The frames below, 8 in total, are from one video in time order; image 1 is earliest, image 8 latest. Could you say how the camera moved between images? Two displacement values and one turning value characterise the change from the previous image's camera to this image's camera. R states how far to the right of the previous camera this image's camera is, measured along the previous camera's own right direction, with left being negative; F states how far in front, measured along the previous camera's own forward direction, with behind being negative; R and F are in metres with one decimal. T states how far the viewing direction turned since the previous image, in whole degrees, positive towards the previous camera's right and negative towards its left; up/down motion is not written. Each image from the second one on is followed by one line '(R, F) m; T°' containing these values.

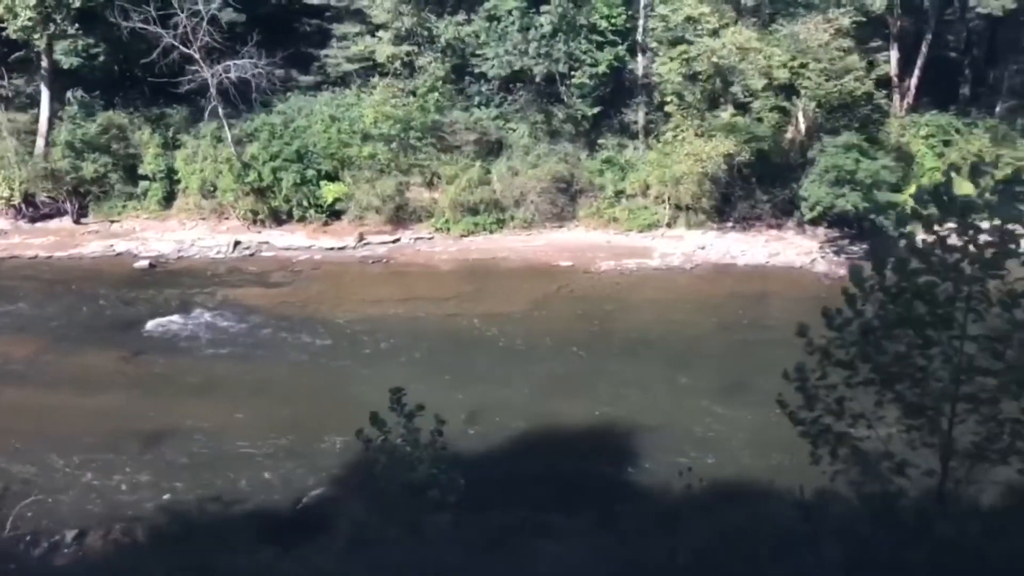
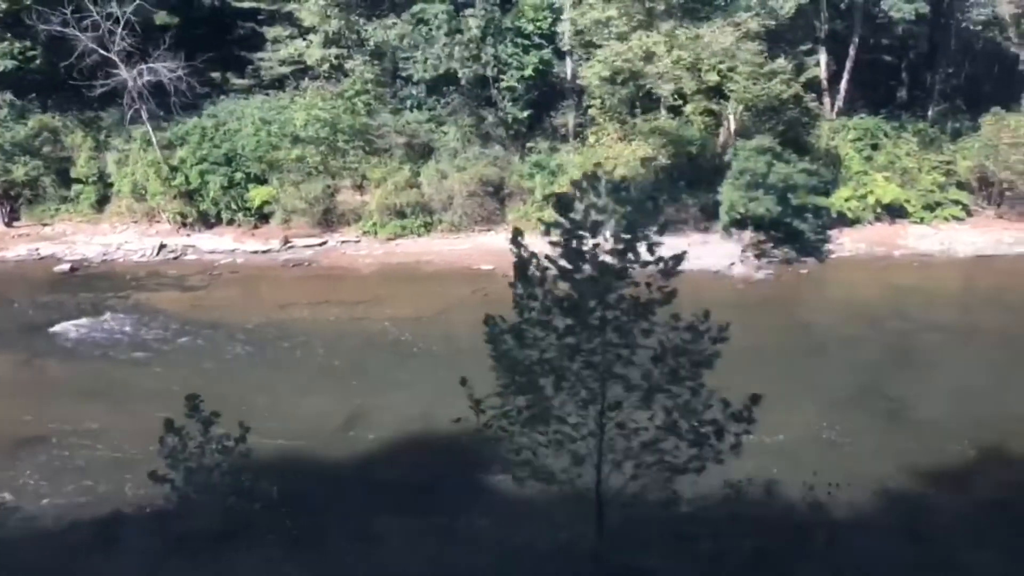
(+1.5, 0.0) m; 0°
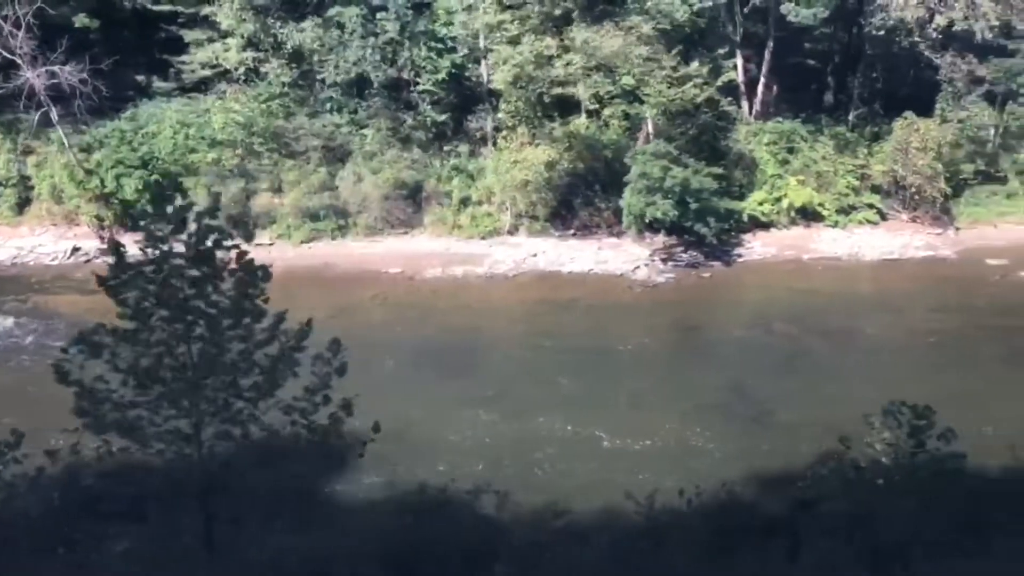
(+1.8, 0.0) m; 0°
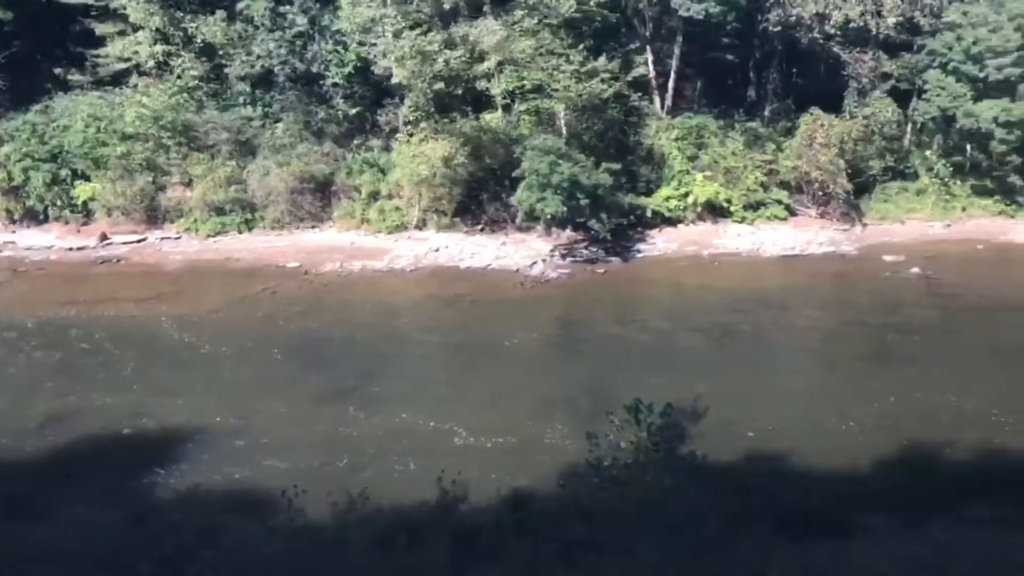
(+2.0, 0.0) m; 0°
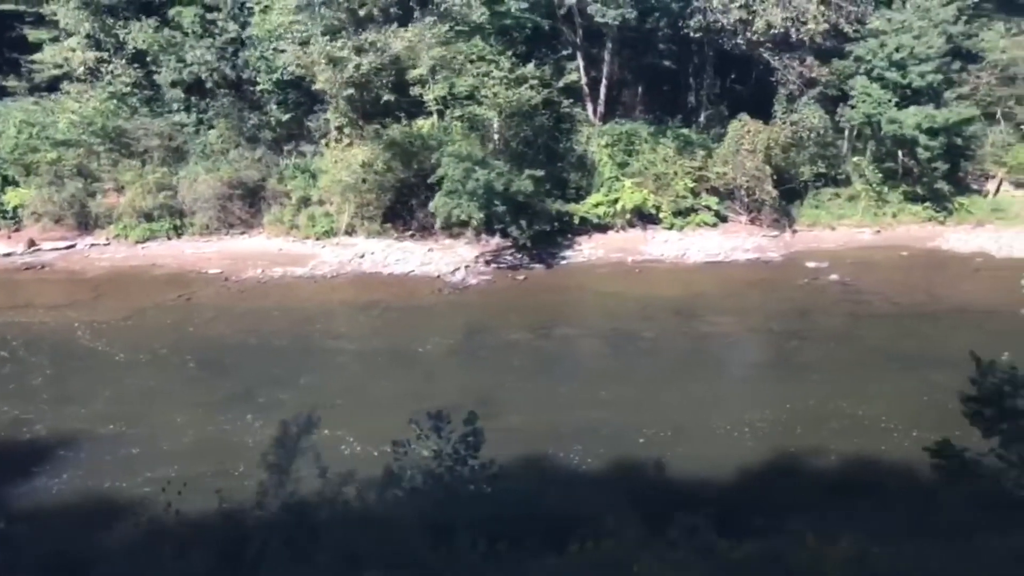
(+1.5, 0.0) m; 0°
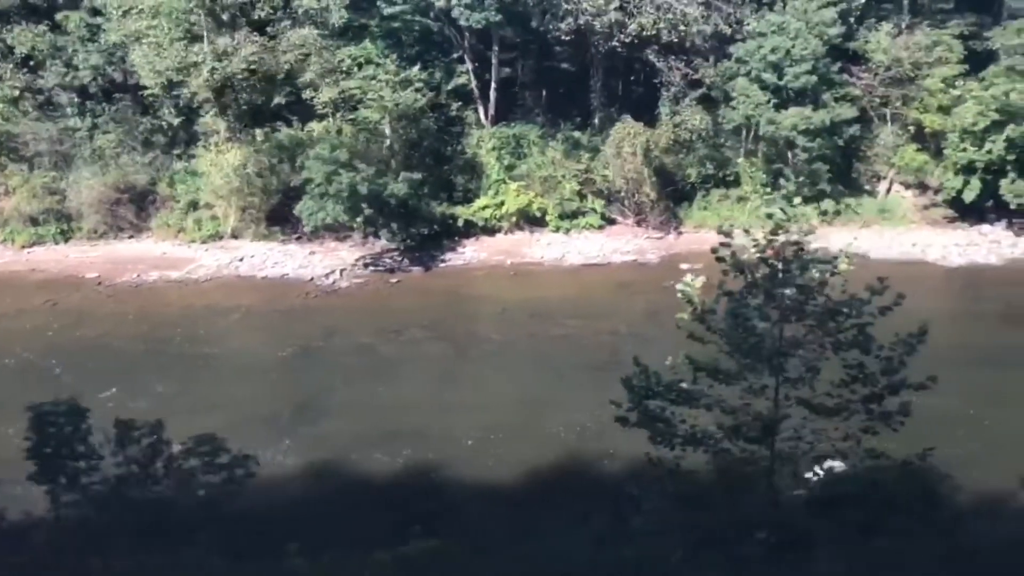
(+2.4, 0.0) m; 0°
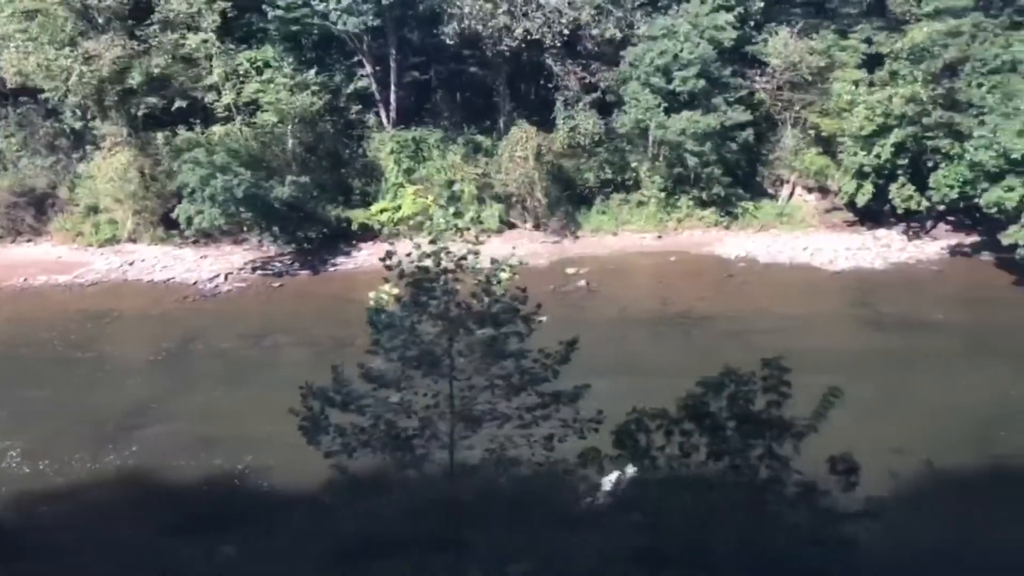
(+2.1, 0.0) m; 0°
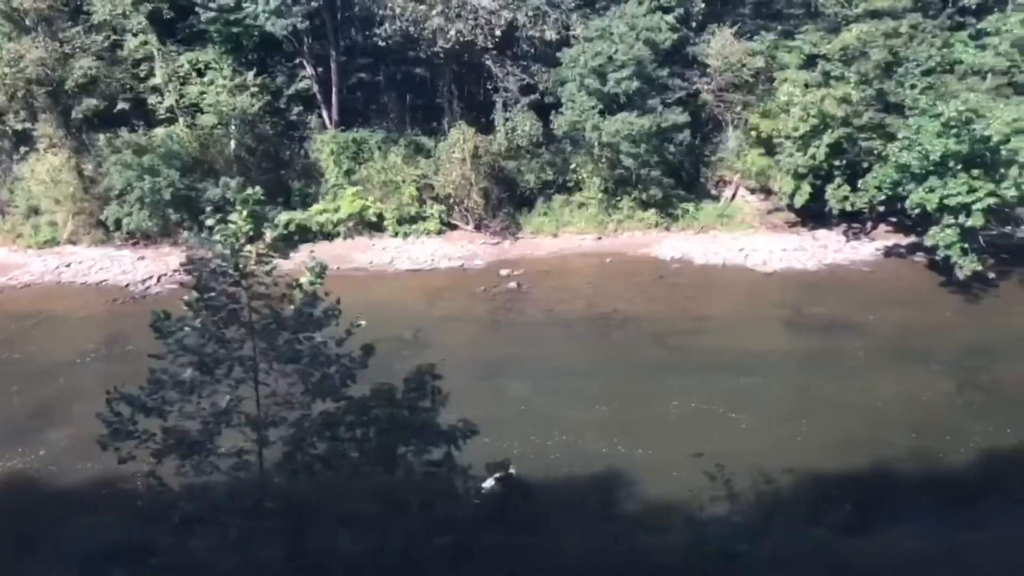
(+1.2, 0.0) m; 0°
